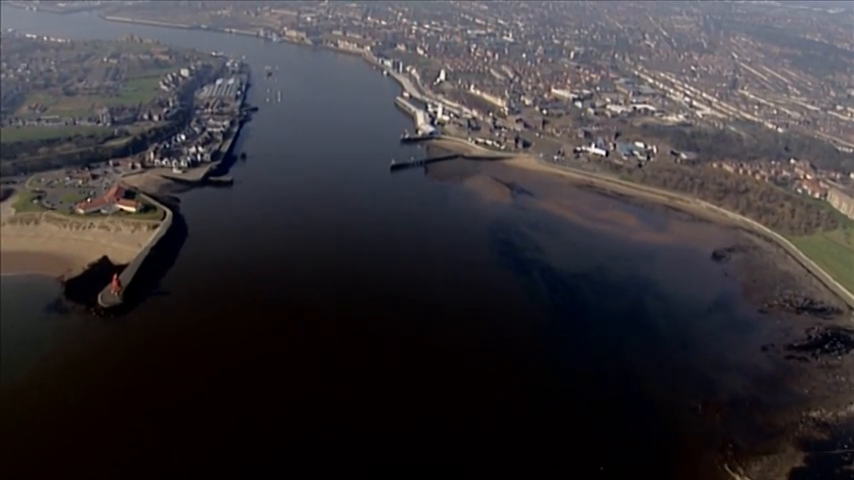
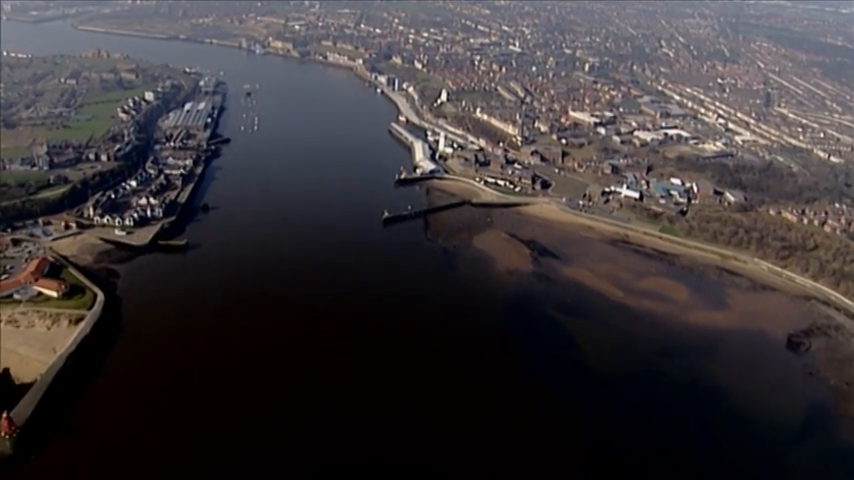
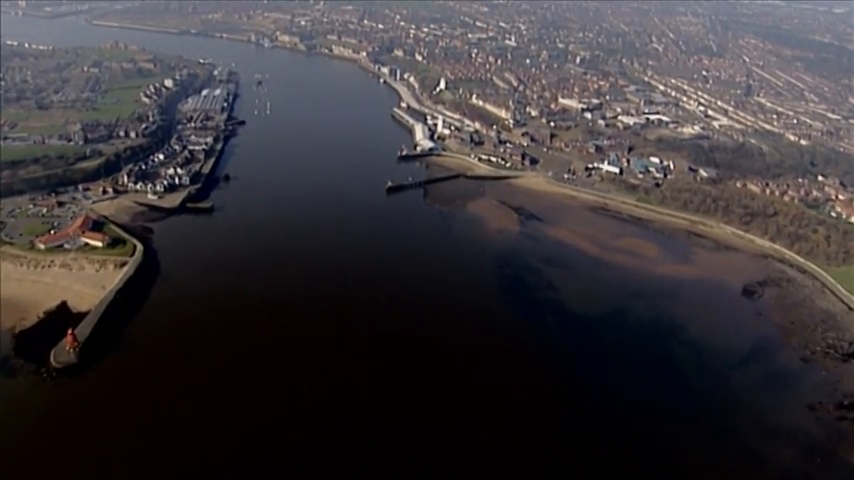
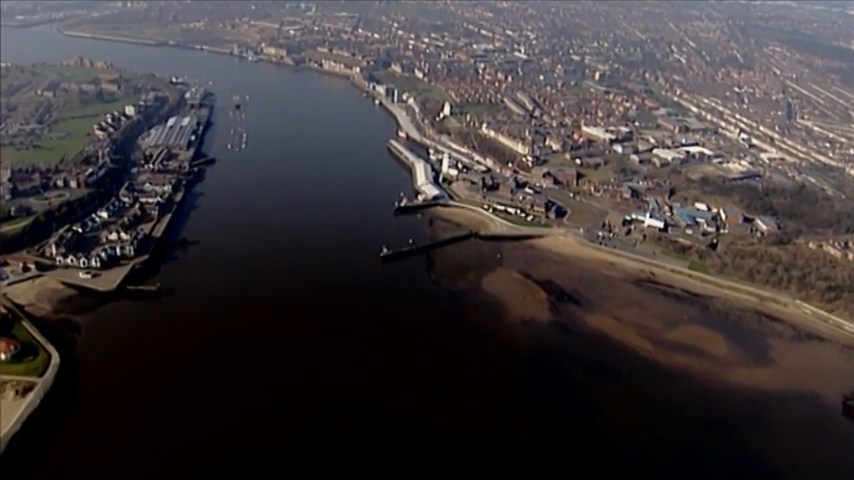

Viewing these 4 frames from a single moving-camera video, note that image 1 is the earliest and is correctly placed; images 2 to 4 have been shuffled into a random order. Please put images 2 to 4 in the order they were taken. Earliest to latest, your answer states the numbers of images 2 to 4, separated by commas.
3, 2, 4
